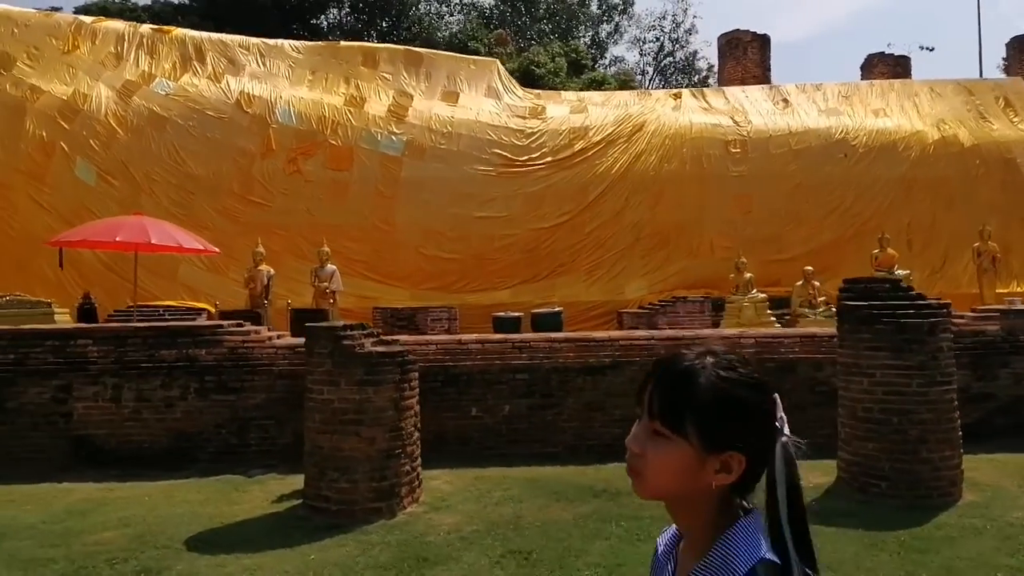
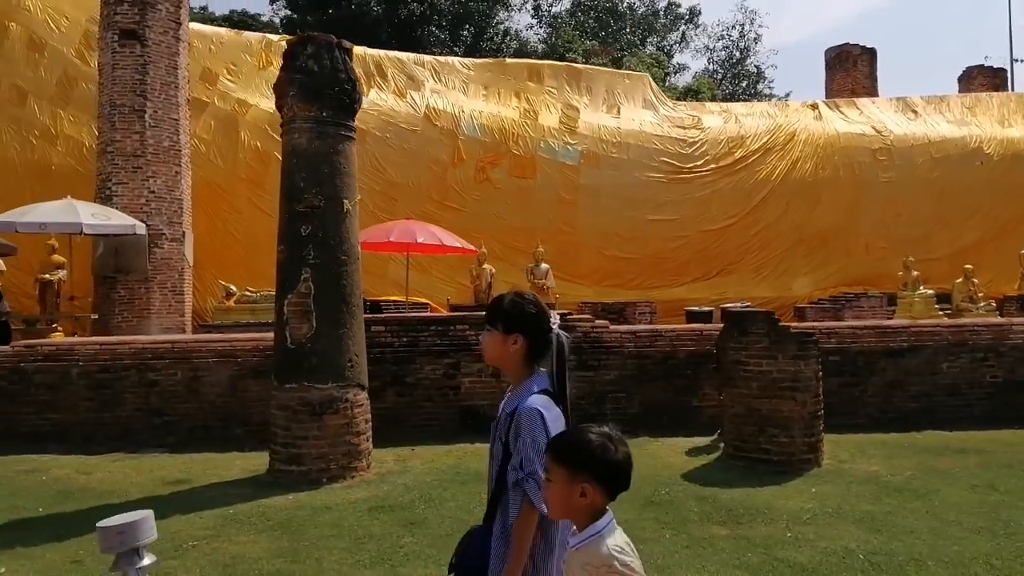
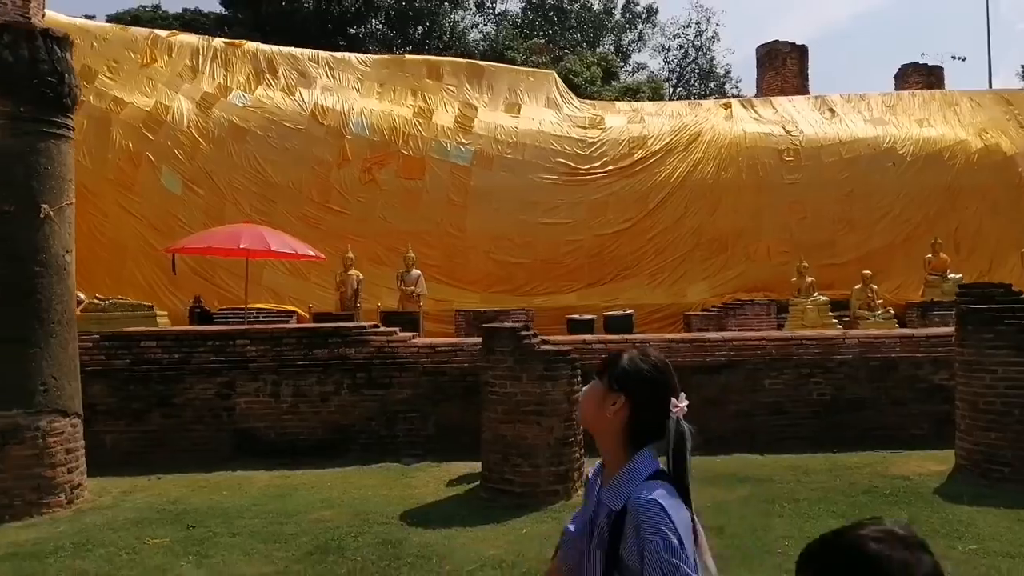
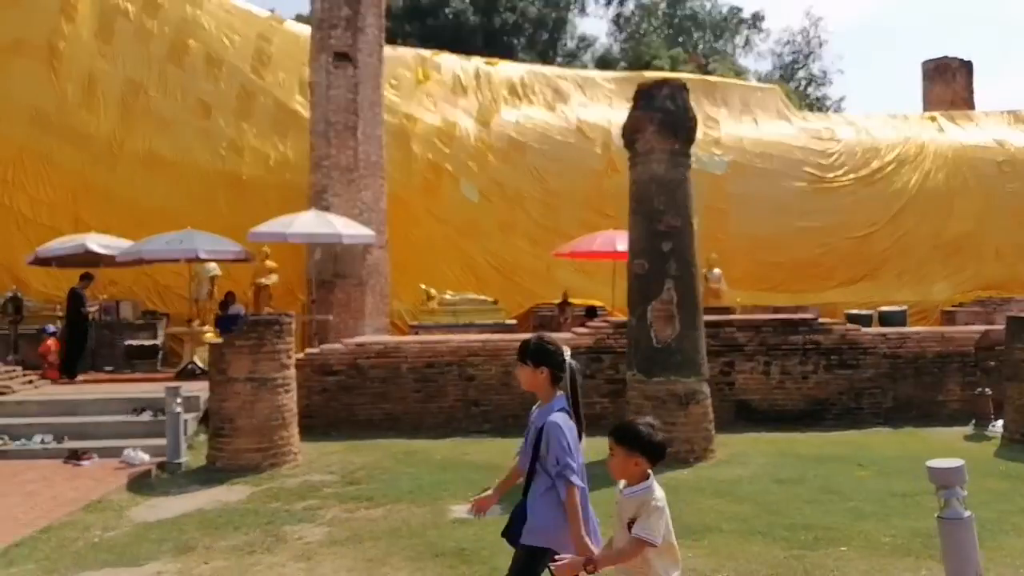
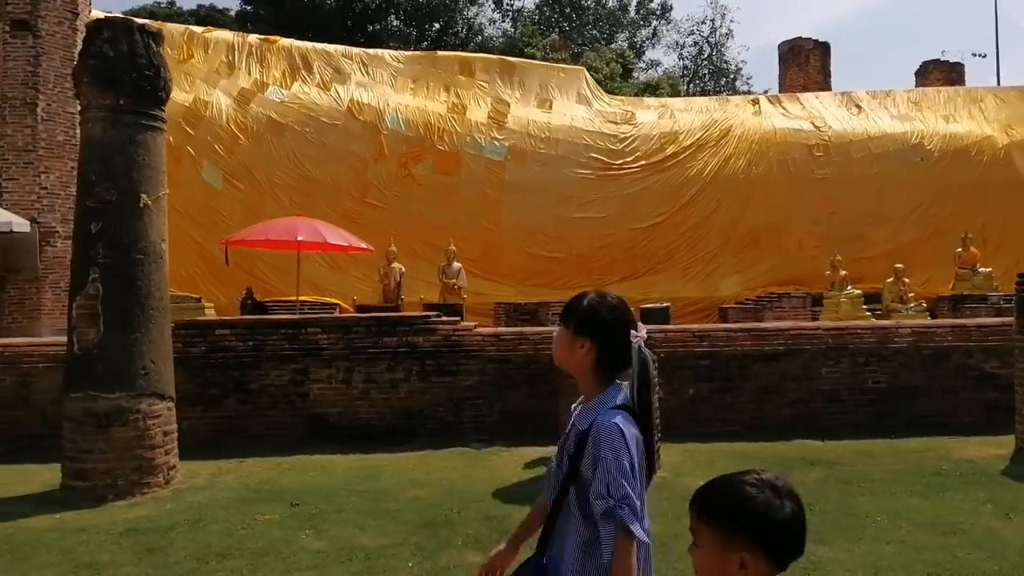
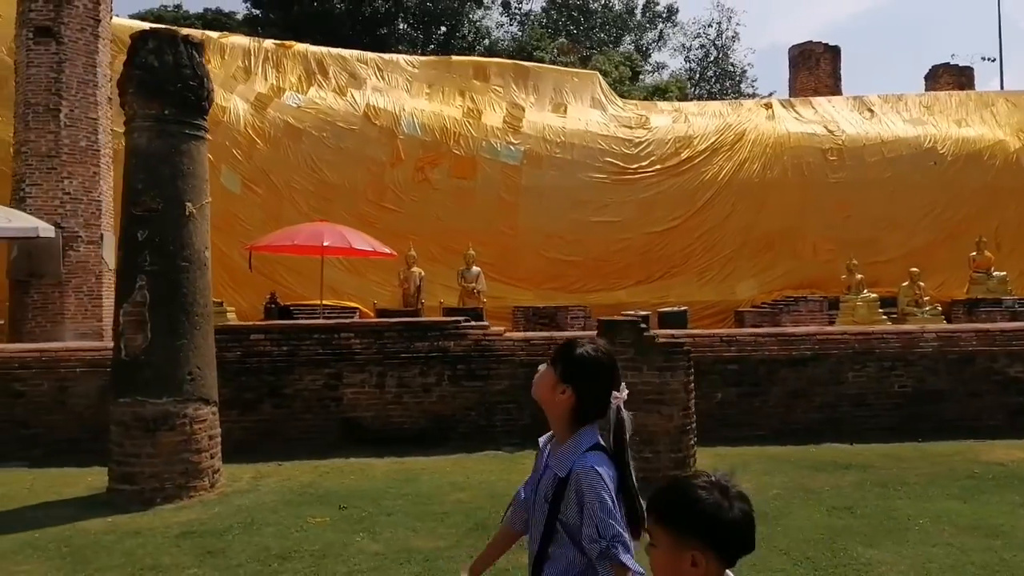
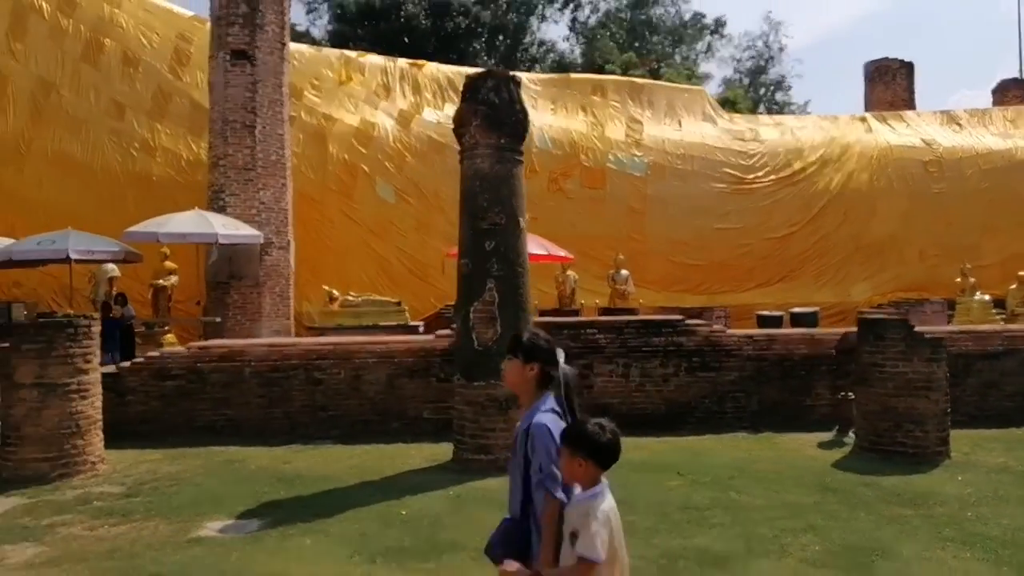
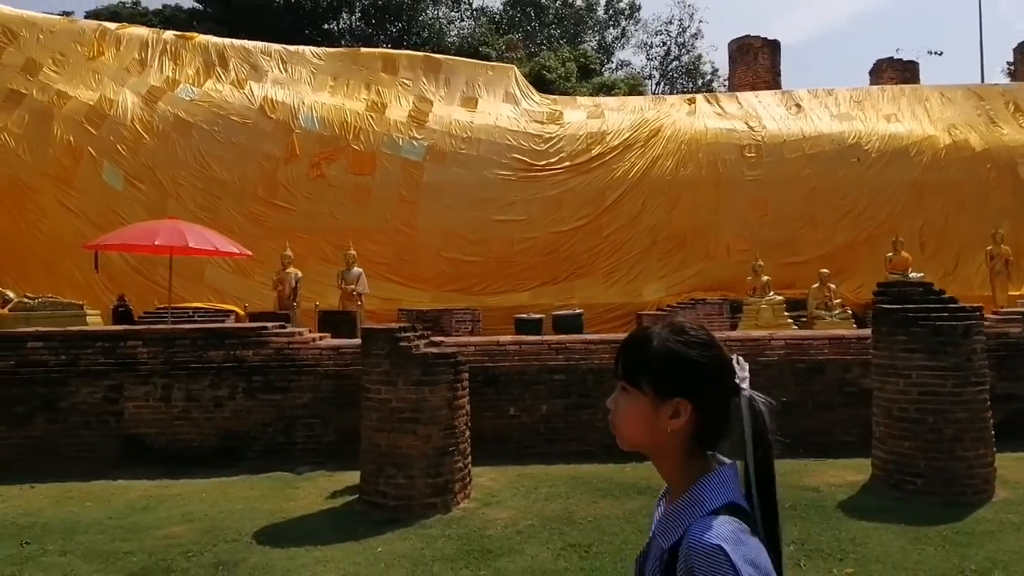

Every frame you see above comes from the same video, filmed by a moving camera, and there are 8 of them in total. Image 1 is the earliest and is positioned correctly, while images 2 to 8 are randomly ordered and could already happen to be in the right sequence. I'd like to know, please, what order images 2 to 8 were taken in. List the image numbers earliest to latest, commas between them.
8, 3, 5, 6, 2, 7, 4
